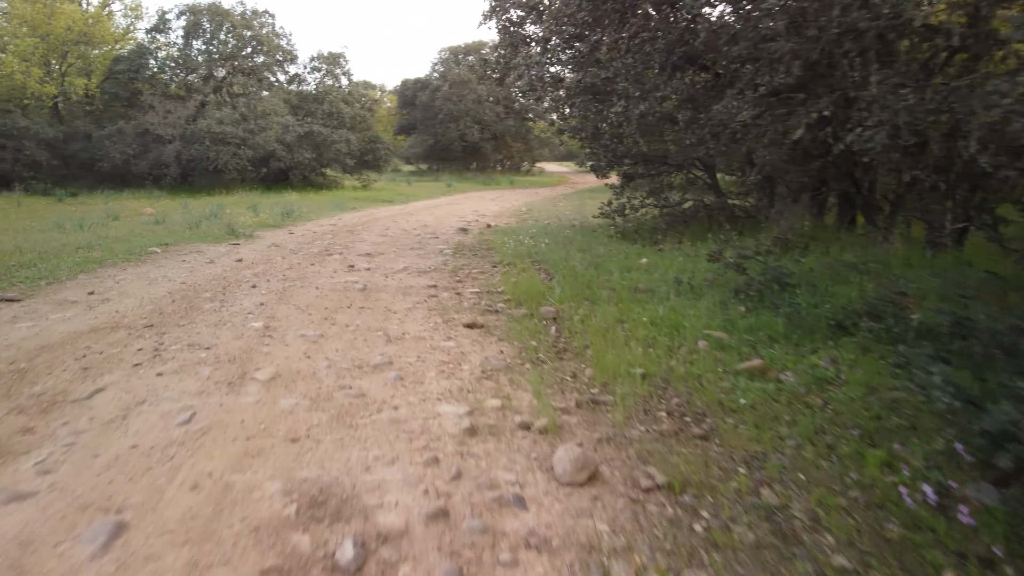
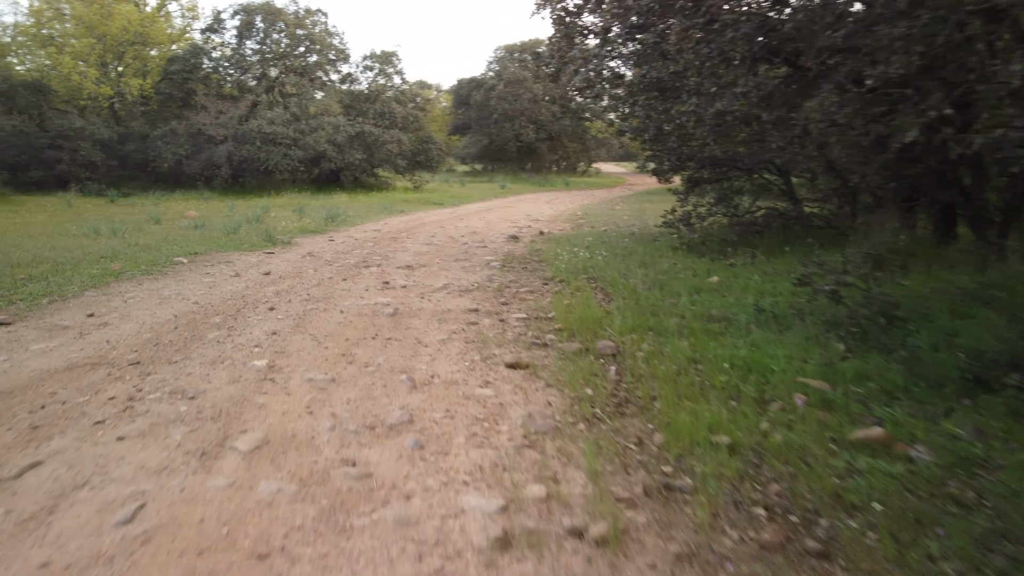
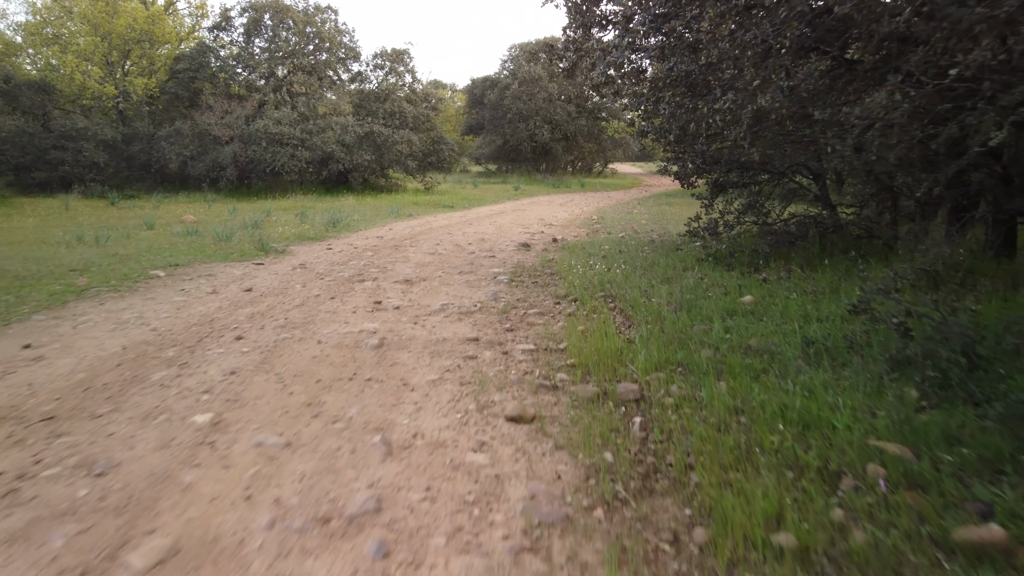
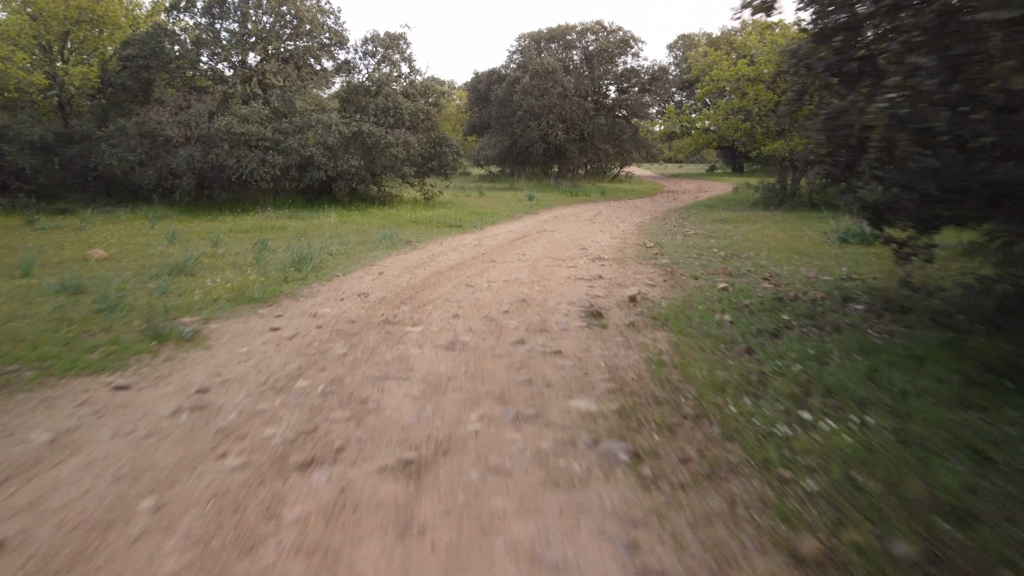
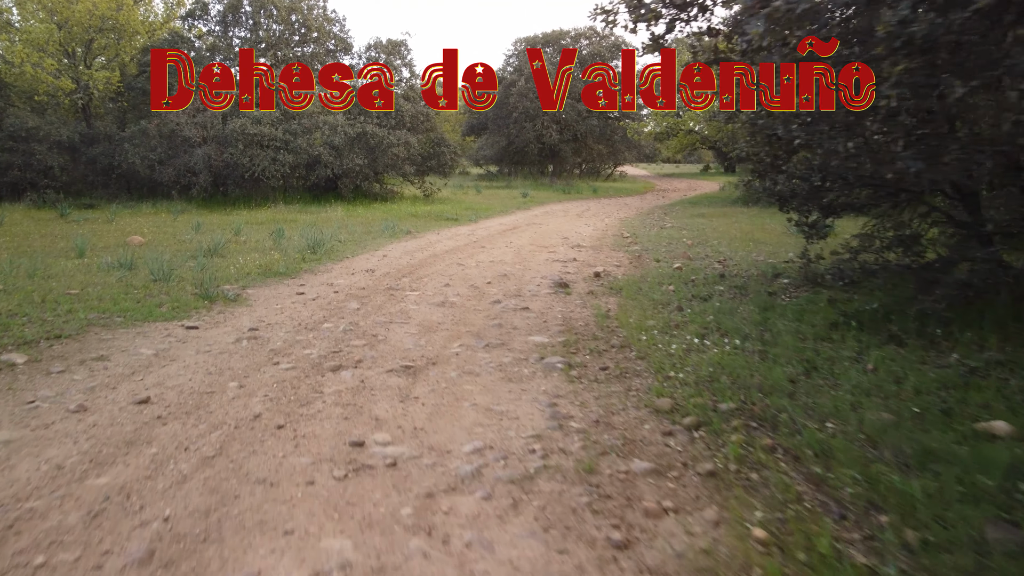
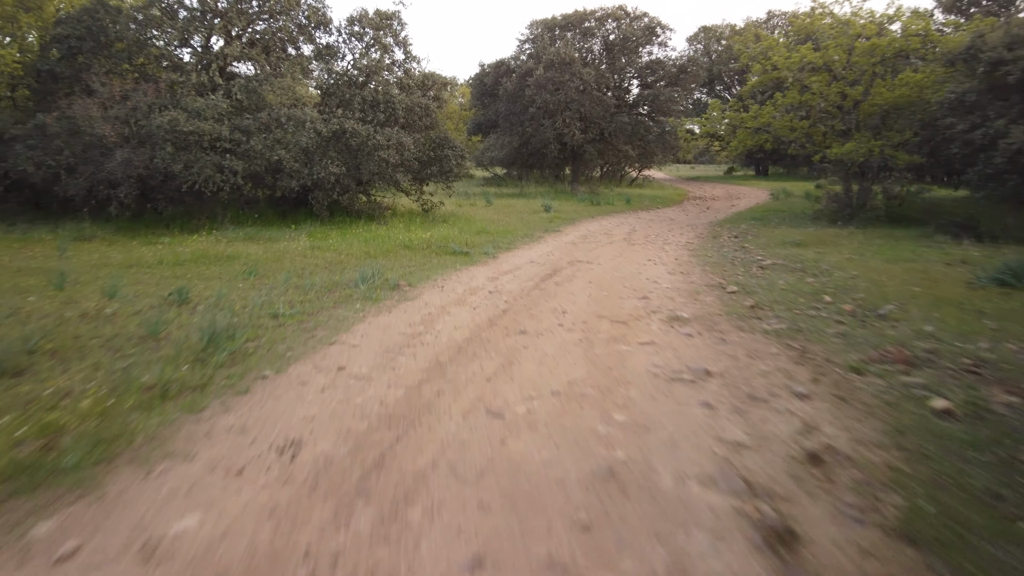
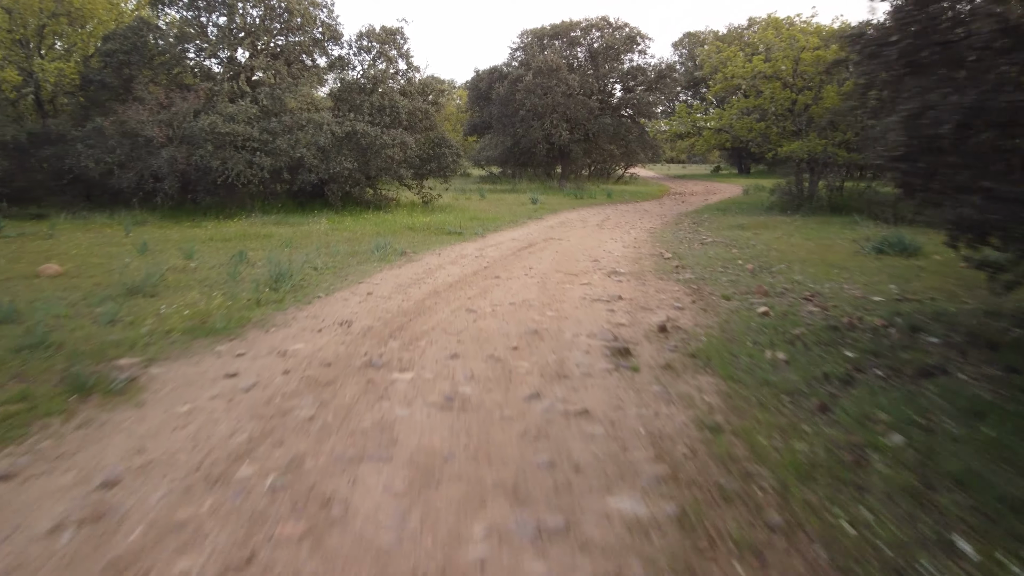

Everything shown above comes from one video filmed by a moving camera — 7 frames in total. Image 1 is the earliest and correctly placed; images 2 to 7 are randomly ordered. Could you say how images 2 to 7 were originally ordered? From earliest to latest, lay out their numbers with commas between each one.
2, 3, 5, 4, 7, 6
